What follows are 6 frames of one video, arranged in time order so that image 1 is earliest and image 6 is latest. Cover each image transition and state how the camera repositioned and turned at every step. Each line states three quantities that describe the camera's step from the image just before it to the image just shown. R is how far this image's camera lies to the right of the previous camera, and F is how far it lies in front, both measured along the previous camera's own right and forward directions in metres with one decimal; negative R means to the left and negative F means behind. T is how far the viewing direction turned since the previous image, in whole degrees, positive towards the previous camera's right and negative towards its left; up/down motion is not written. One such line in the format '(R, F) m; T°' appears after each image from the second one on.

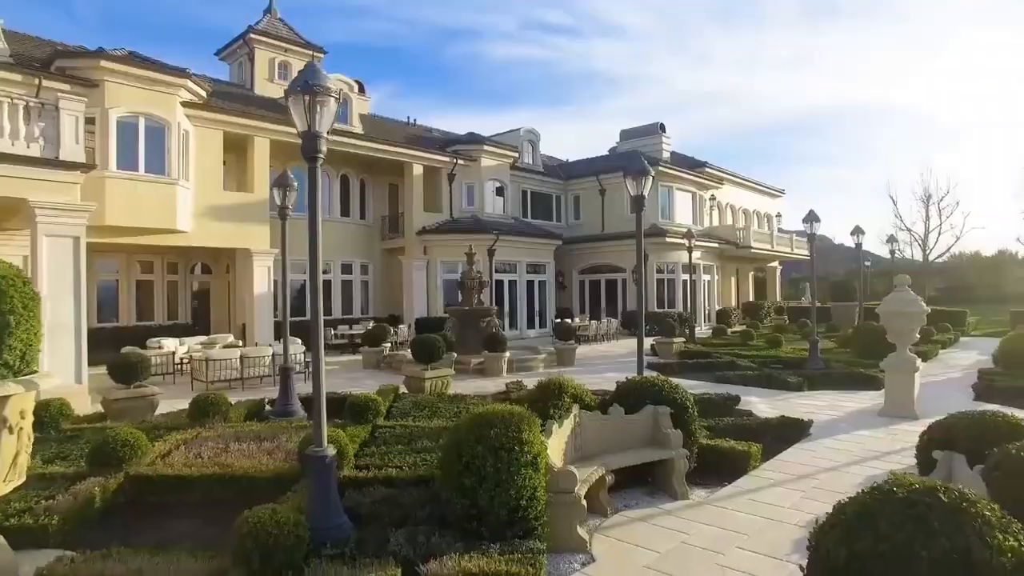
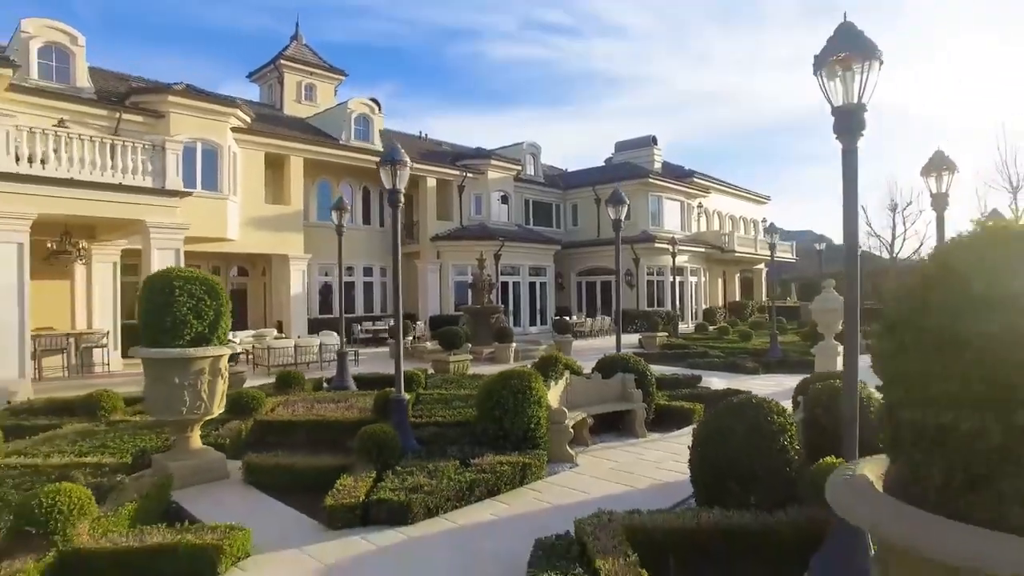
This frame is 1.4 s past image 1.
(-0.1, -2.6) m; 0°
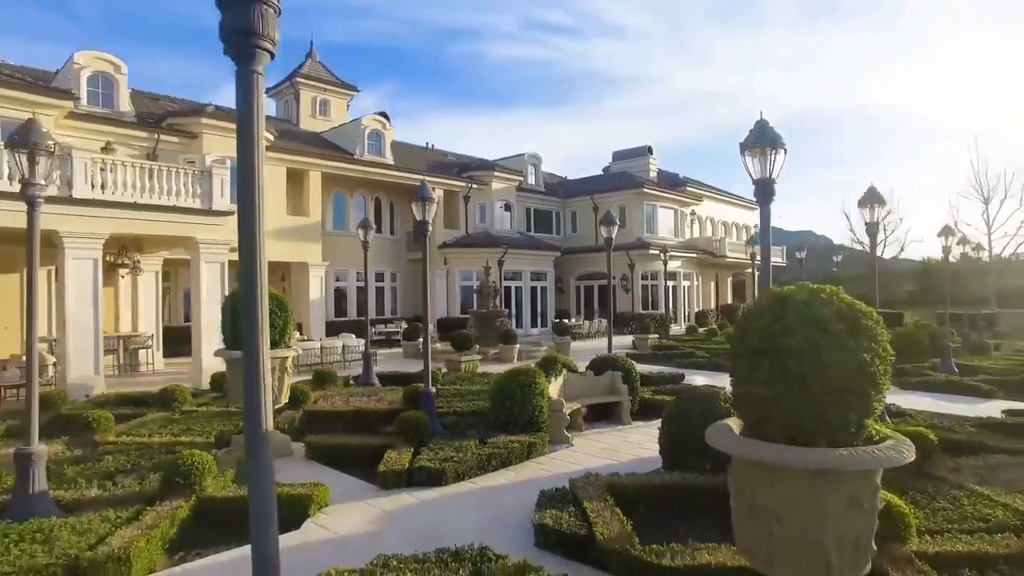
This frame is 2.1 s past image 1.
(-0.1, -1.6) m; 0°
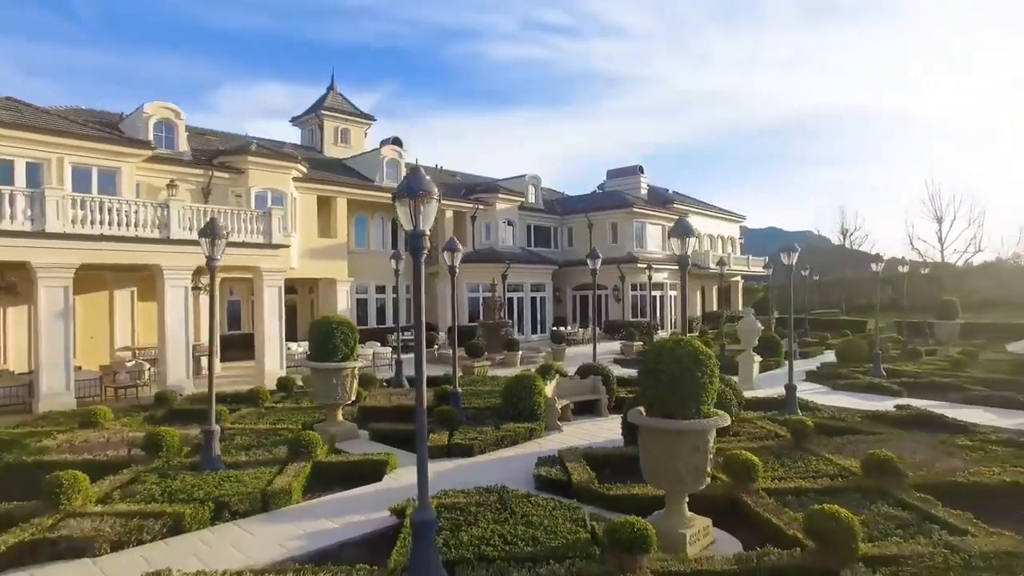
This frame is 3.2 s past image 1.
(-0.1, -3.1) m; 0°
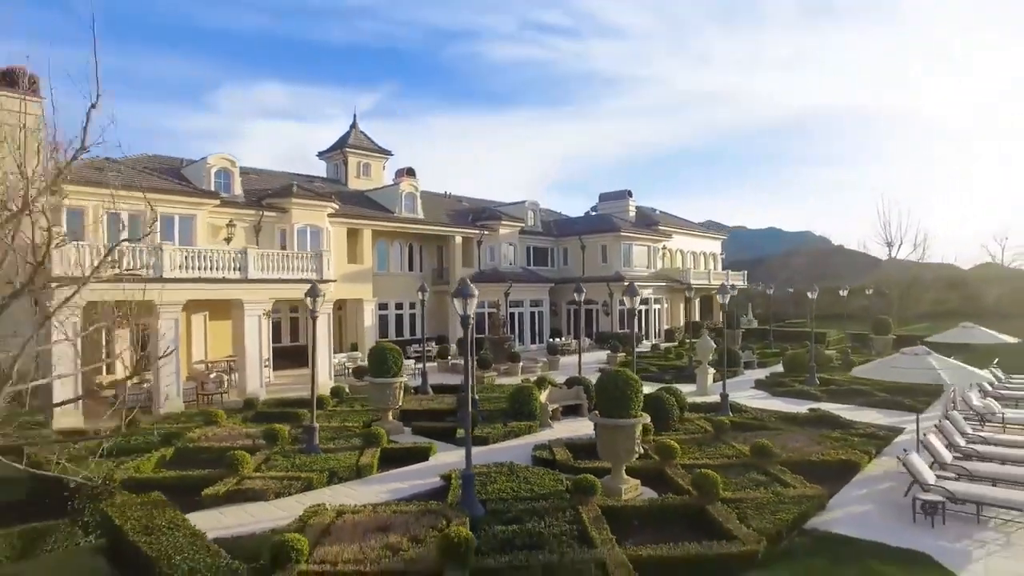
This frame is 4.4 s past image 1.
(-0.1, -4.2) m; 0°
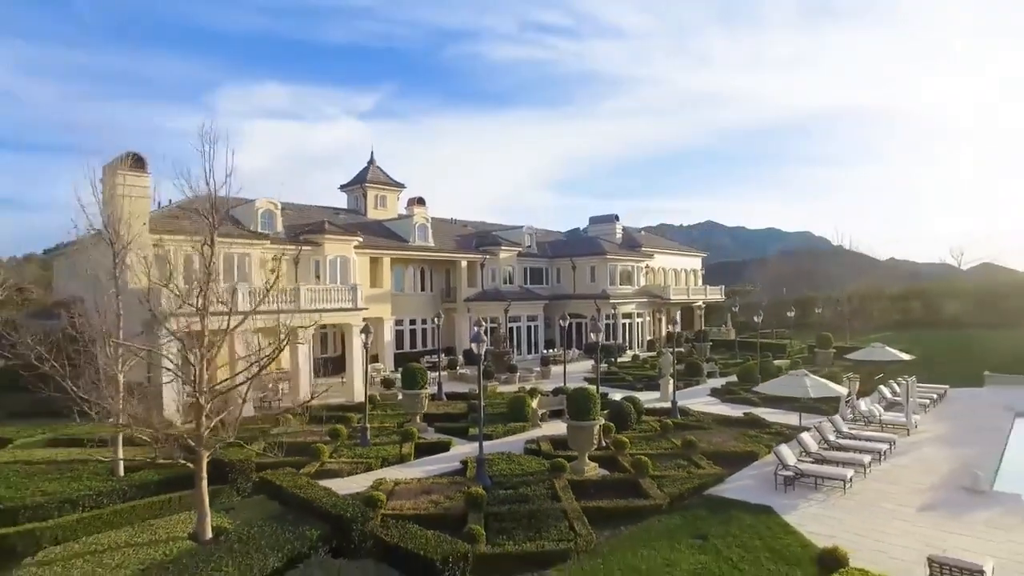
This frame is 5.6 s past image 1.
(0.0, -4.9) m; 0°
